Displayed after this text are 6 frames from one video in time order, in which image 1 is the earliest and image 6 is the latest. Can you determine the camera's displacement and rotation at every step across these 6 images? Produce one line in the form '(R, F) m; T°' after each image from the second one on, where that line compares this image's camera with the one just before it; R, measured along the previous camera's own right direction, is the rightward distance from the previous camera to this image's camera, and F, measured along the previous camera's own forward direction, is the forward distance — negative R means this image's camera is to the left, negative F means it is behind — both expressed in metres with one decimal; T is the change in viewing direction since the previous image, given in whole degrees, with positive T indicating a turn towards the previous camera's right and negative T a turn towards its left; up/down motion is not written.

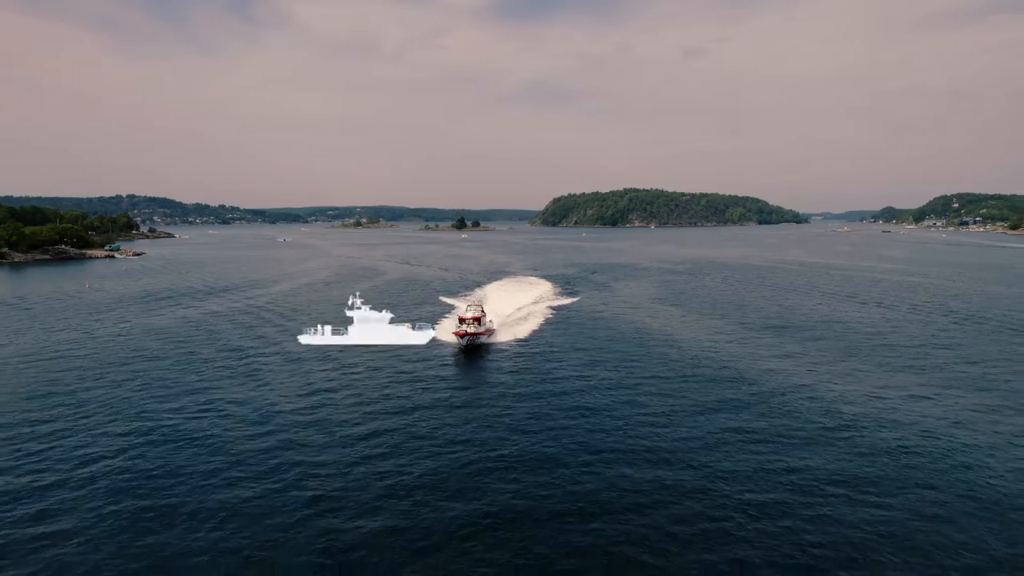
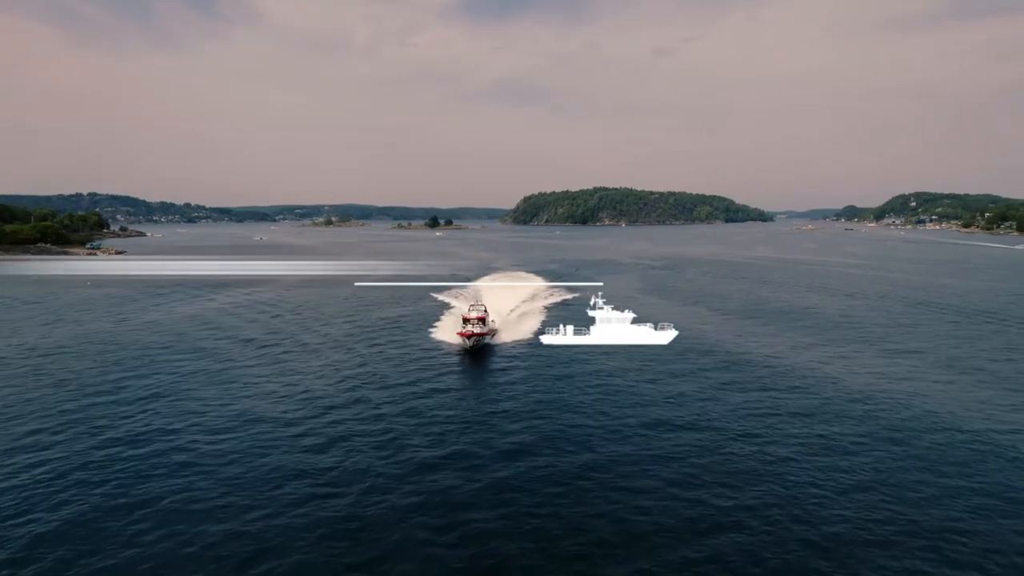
(-2.1, -3.4) m; +3°
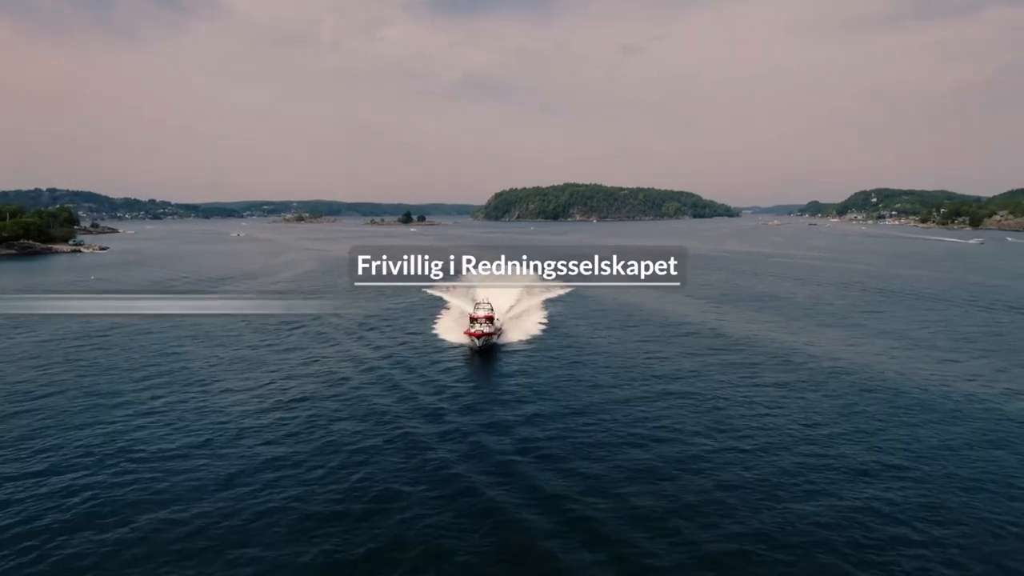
(-2.0, -3.8) m; +2°
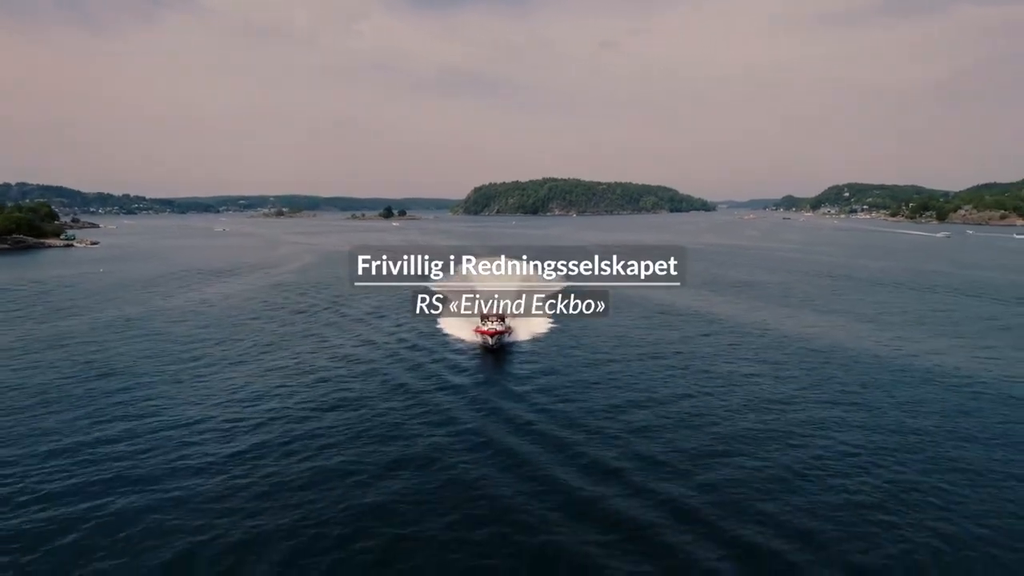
(-1.5, -4.0) m; +2°
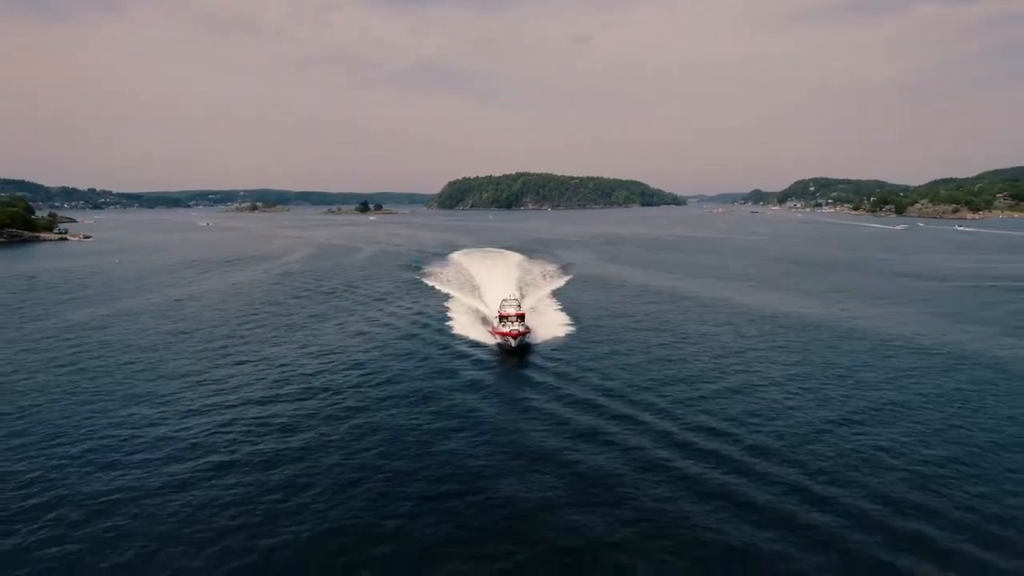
(-2.0, -6.4) m; +2°
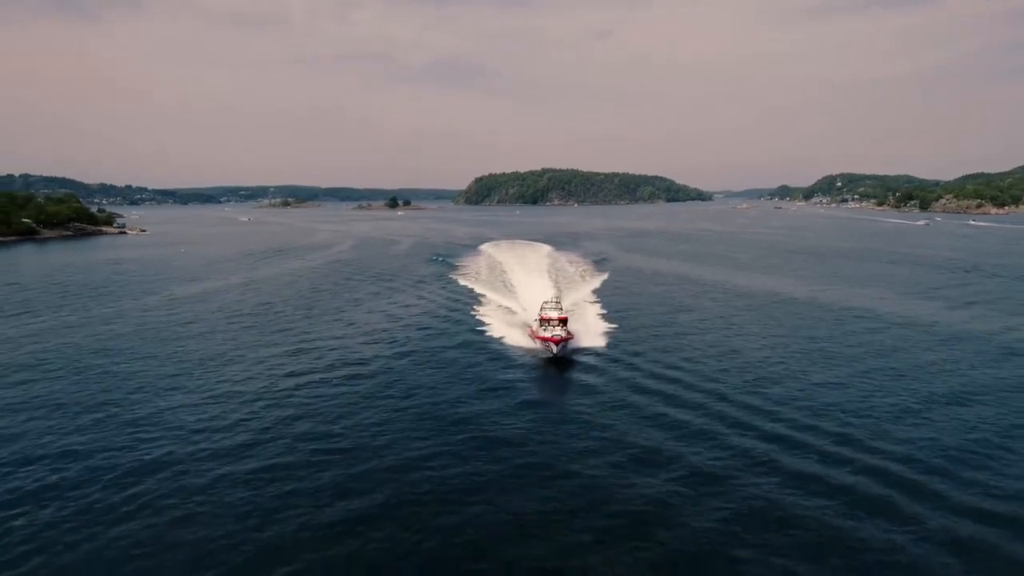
(-0.2, -6.9) m; -2°
